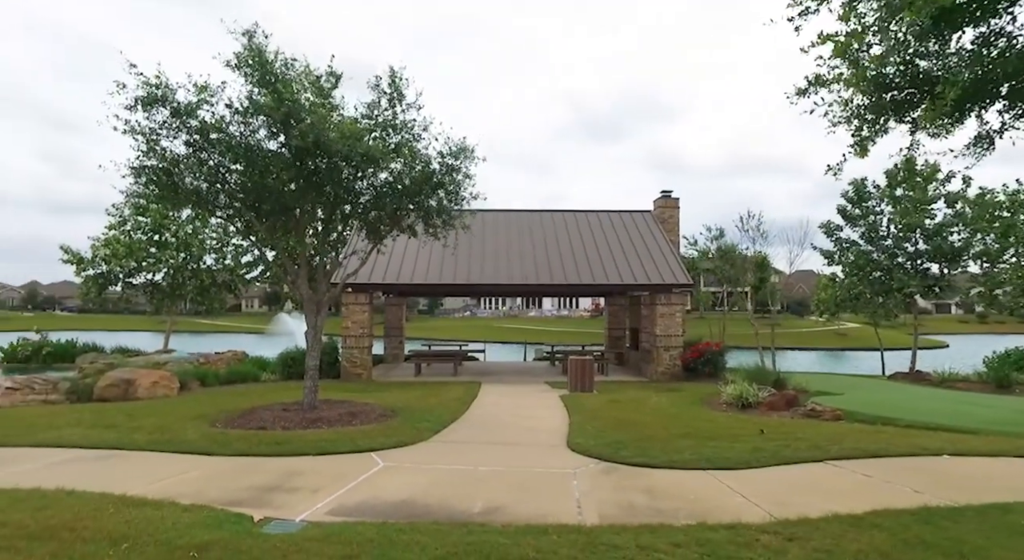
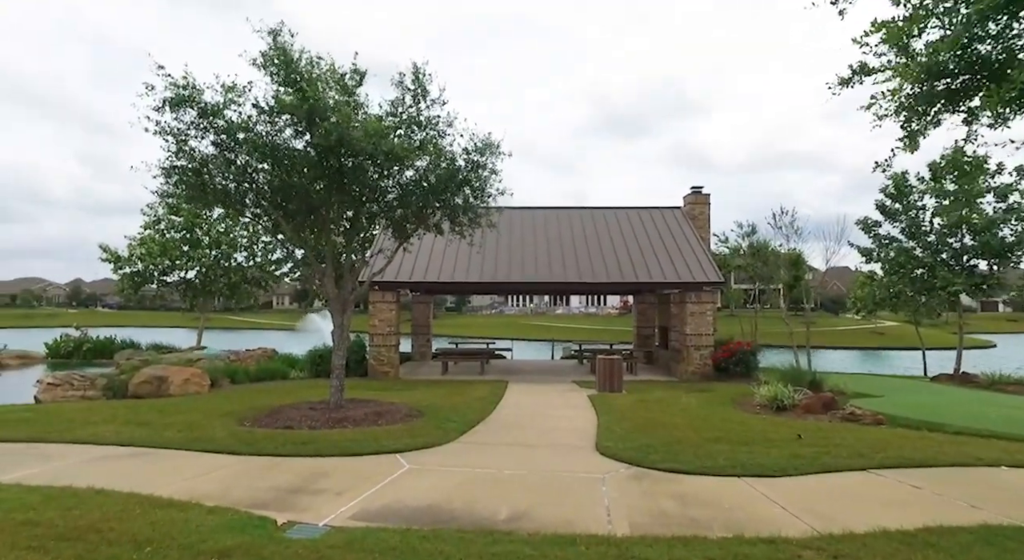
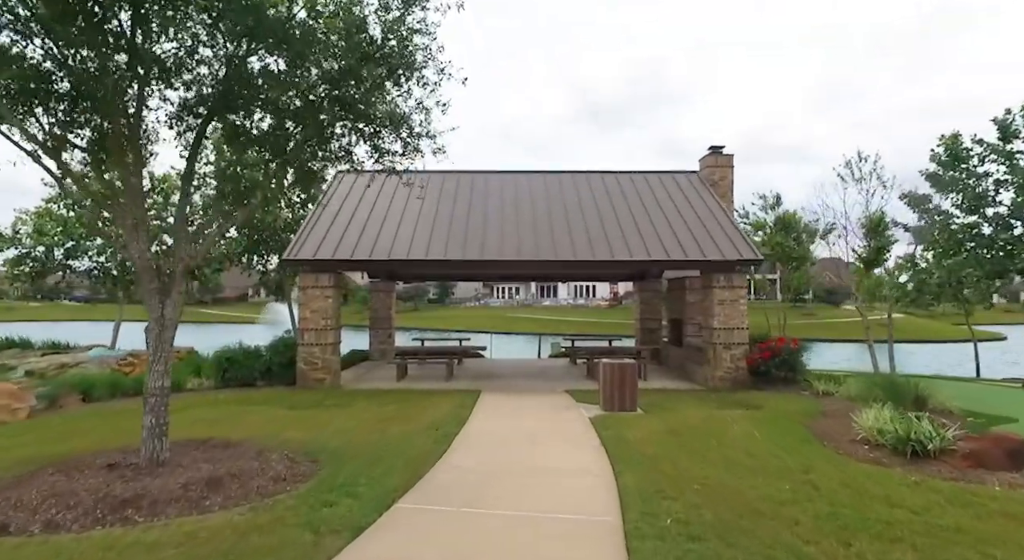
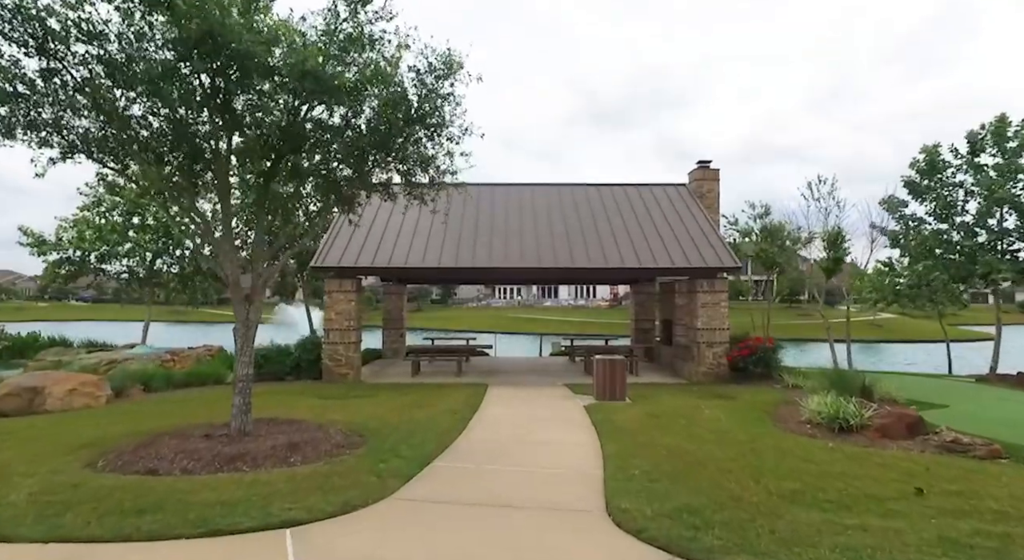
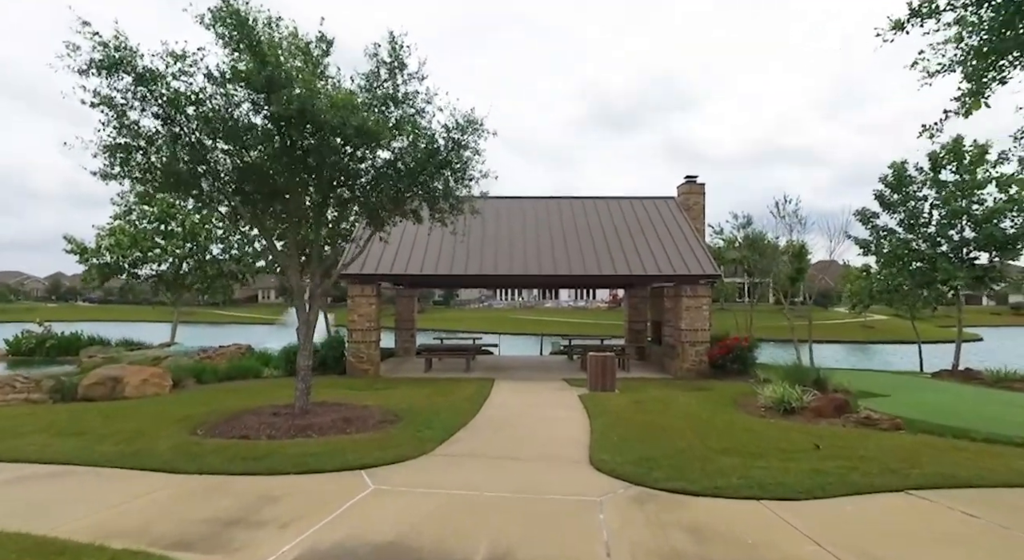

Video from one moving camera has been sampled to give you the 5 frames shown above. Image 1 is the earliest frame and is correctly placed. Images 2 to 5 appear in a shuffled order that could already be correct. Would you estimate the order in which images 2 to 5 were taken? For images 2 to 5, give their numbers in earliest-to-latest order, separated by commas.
2, 5, 4, 3
